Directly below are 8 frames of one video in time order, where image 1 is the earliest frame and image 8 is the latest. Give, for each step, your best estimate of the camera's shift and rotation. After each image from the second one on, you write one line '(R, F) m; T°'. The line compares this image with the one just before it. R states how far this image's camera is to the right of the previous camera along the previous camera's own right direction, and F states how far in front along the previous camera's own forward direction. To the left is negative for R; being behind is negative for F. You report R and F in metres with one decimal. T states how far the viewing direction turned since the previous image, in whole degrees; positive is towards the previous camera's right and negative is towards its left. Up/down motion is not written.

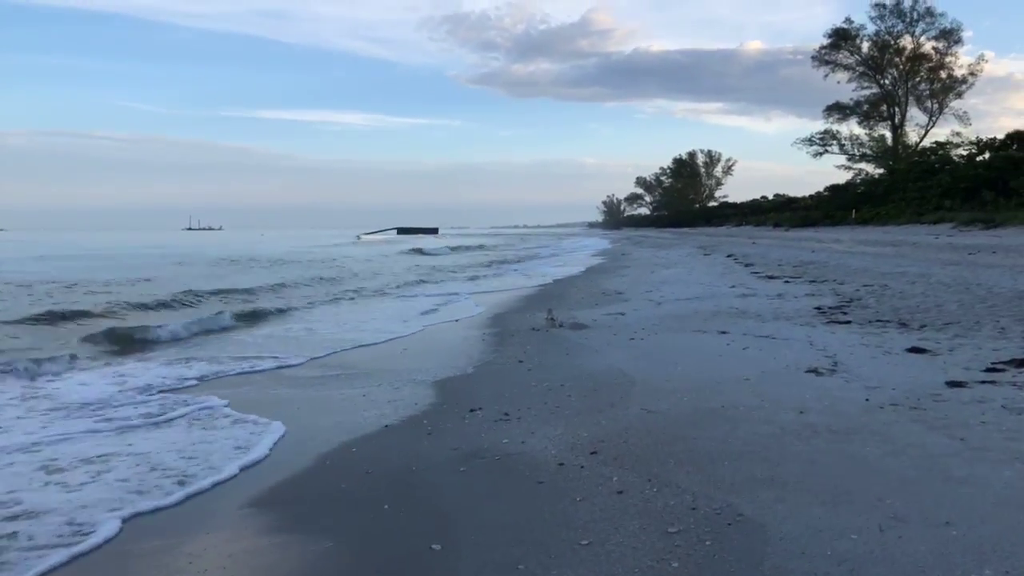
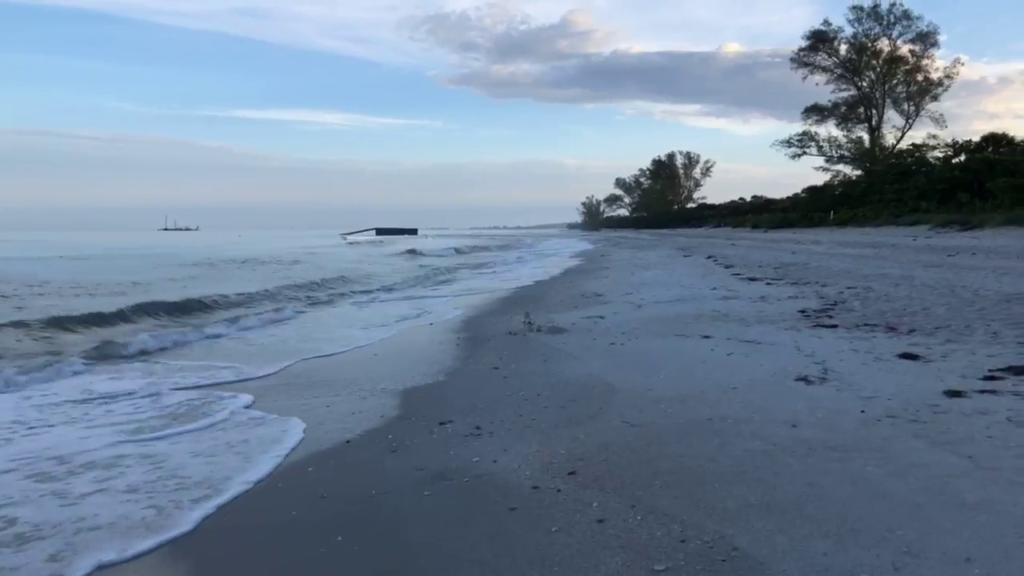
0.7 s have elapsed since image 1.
(+0.1, +0.4) m; +1°
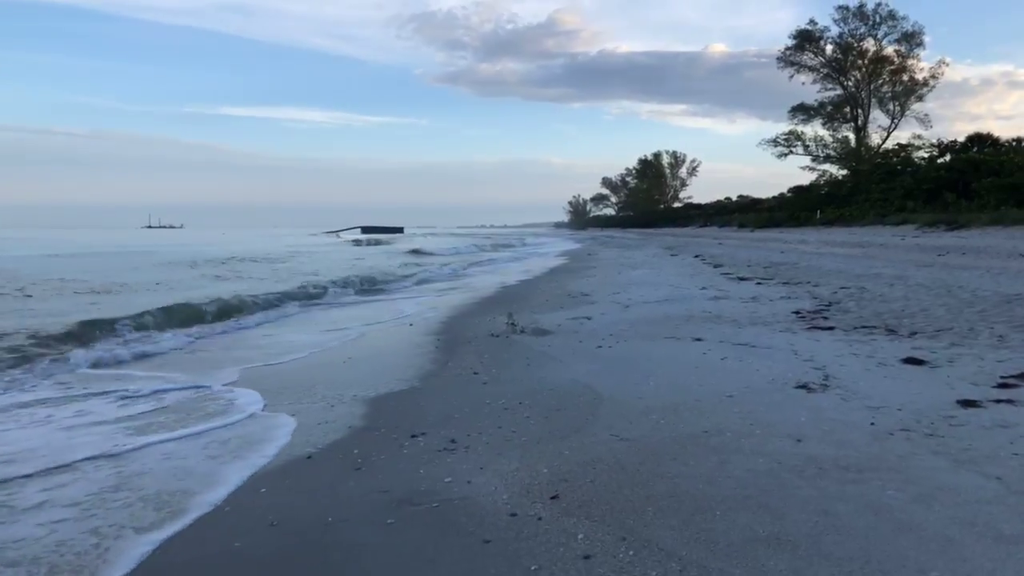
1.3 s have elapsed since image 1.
(+0.1, +0.5) m; +1°
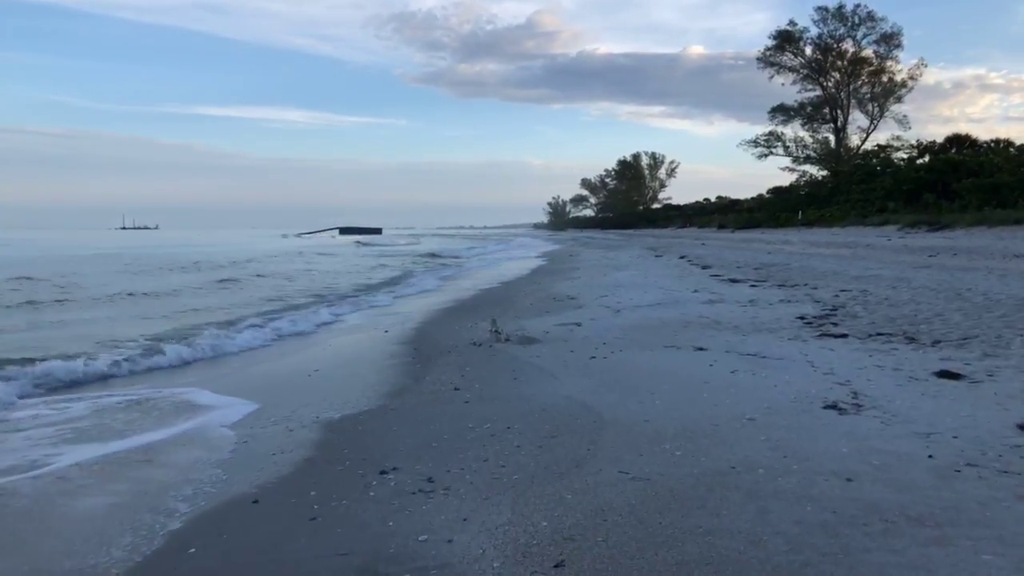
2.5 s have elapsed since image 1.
(0.0, +0.8) m; +1°
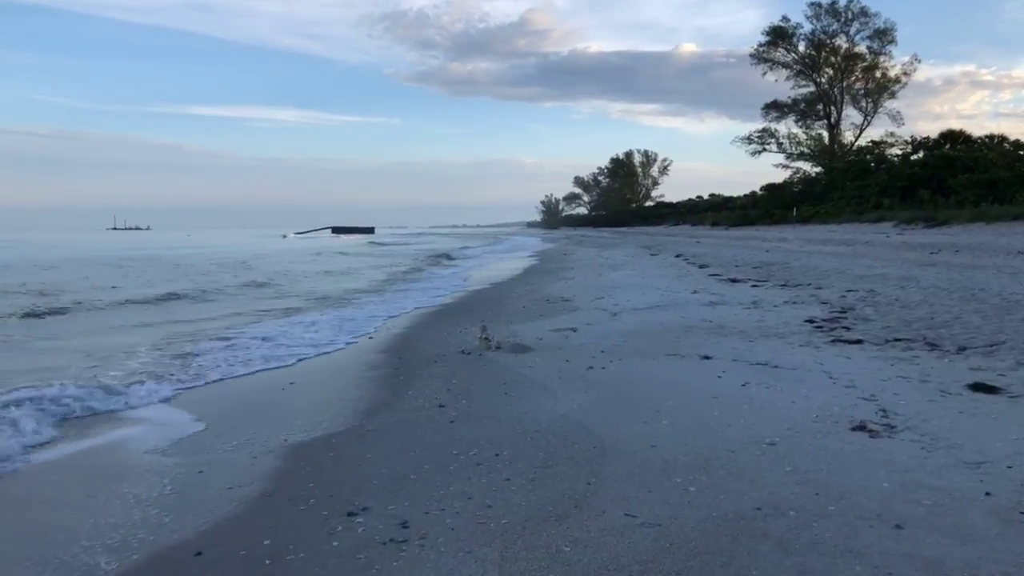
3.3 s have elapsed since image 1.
(0.0, +0.6) m; 0°
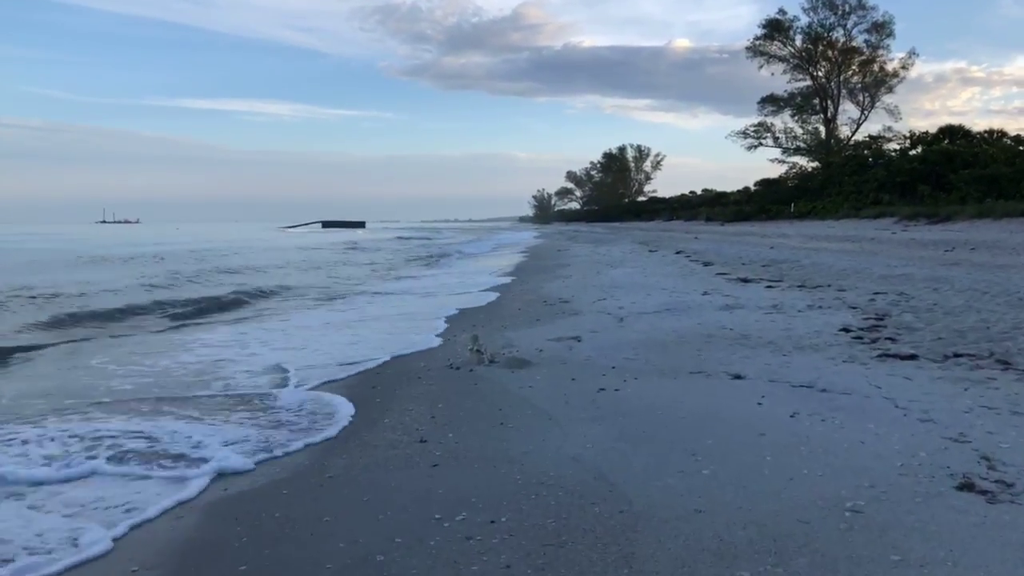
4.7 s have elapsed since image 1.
(0.0, +1.1) m; +1°
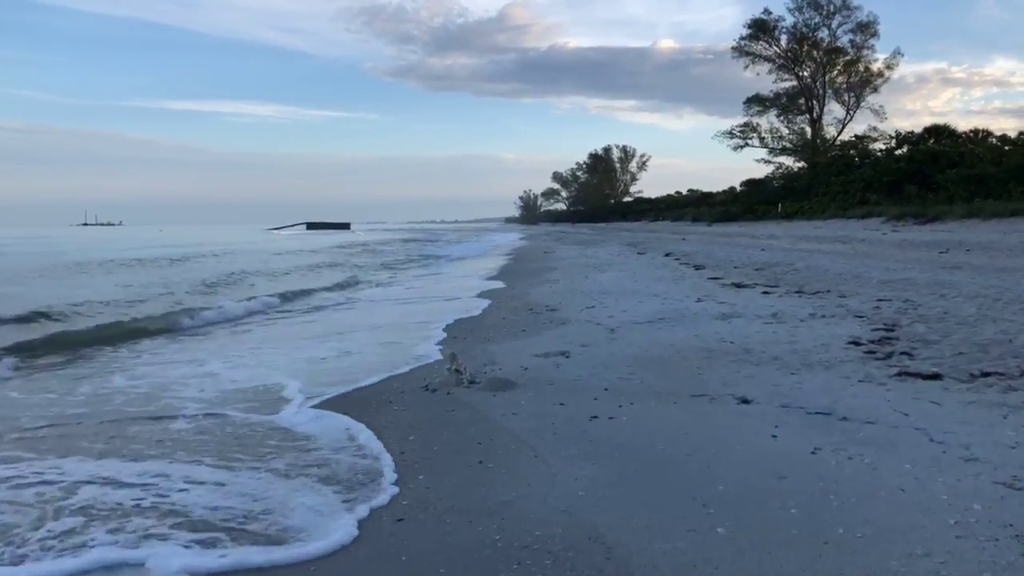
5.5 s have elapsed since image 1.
(0.0, +0.7) m; +1°
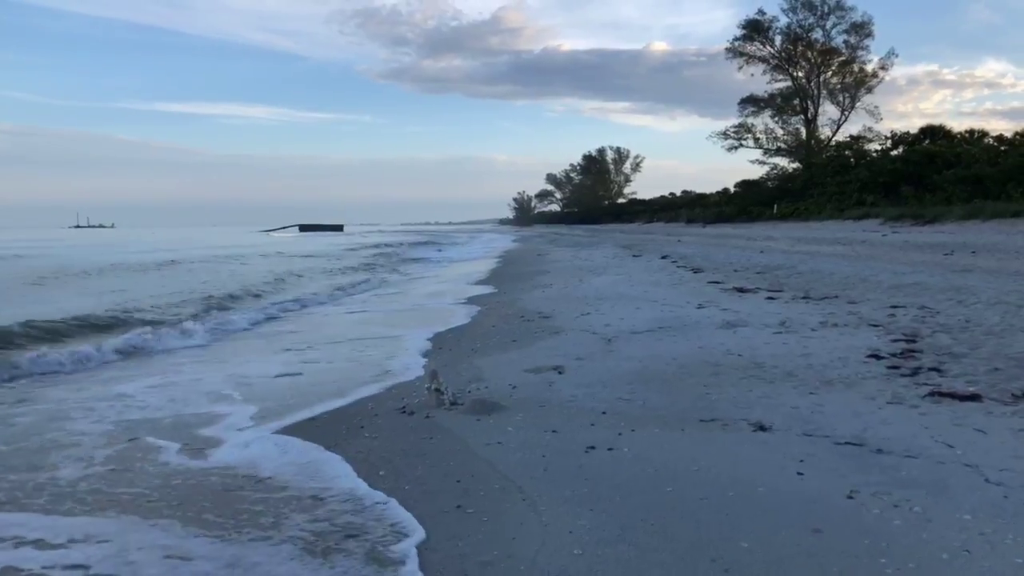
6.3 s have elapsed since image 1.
(+0.1, +0.7) m; 0°
